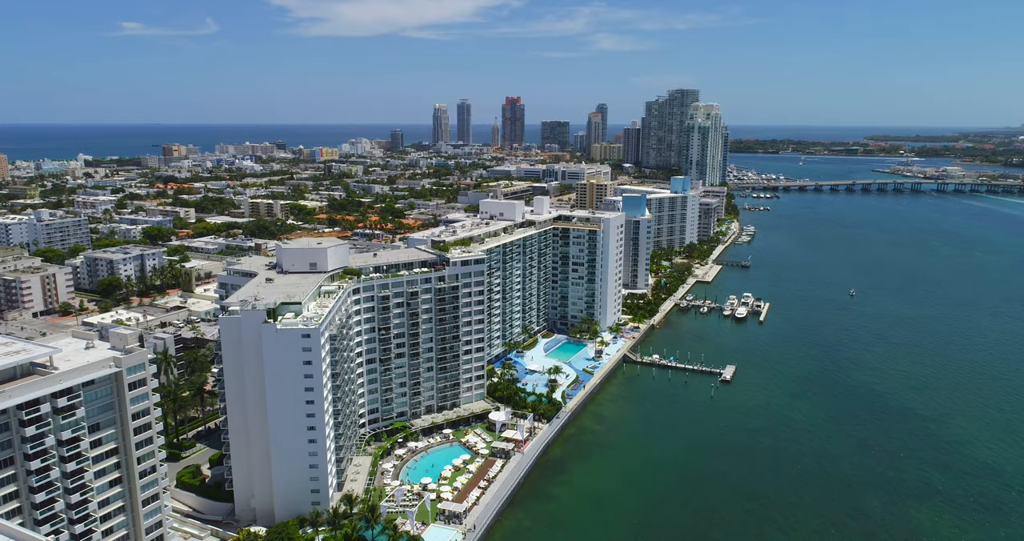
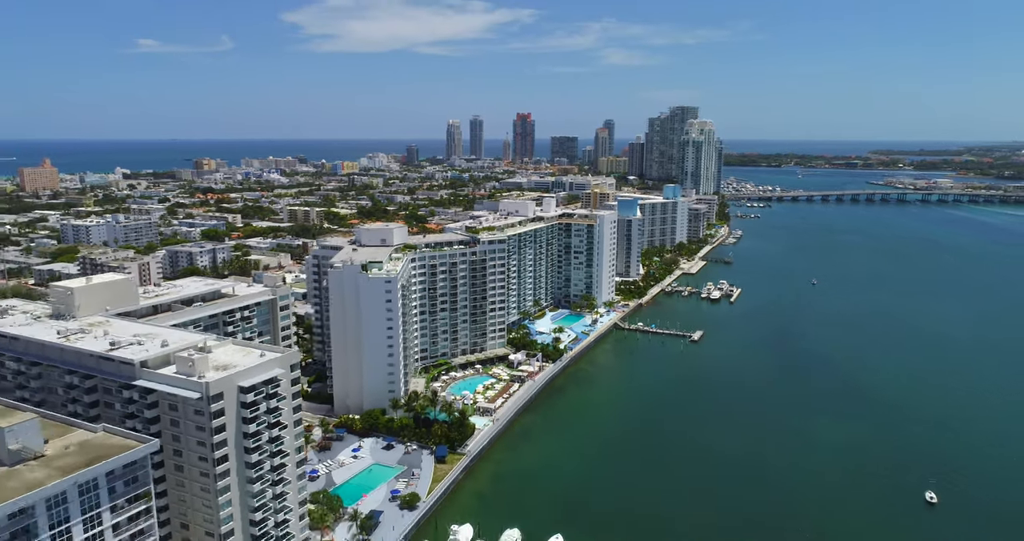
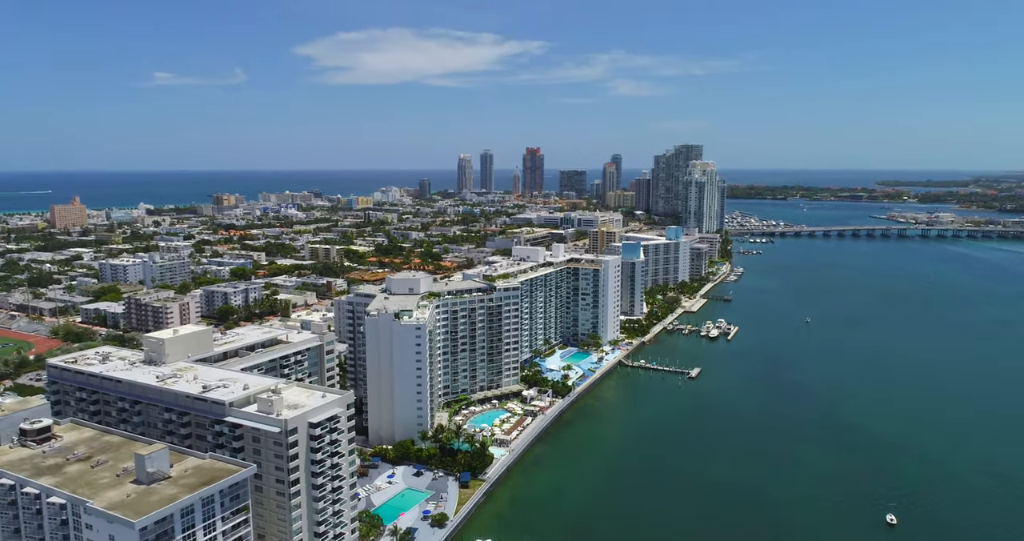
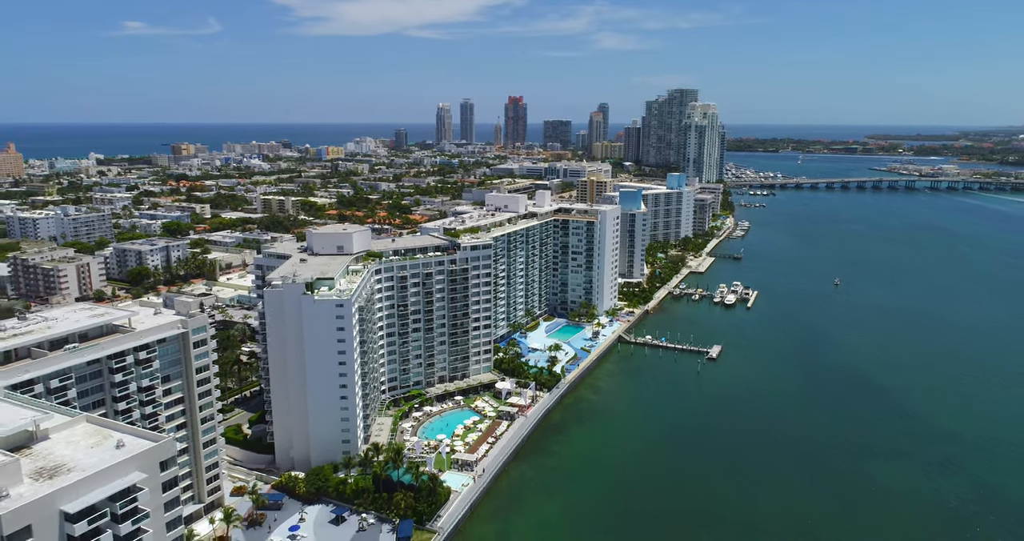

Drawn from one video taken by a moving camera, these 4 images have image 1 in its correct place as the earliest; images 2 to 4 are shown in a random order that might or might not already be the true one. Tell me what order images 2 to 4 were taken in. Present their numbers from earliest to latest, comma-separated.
4, 2, 3
